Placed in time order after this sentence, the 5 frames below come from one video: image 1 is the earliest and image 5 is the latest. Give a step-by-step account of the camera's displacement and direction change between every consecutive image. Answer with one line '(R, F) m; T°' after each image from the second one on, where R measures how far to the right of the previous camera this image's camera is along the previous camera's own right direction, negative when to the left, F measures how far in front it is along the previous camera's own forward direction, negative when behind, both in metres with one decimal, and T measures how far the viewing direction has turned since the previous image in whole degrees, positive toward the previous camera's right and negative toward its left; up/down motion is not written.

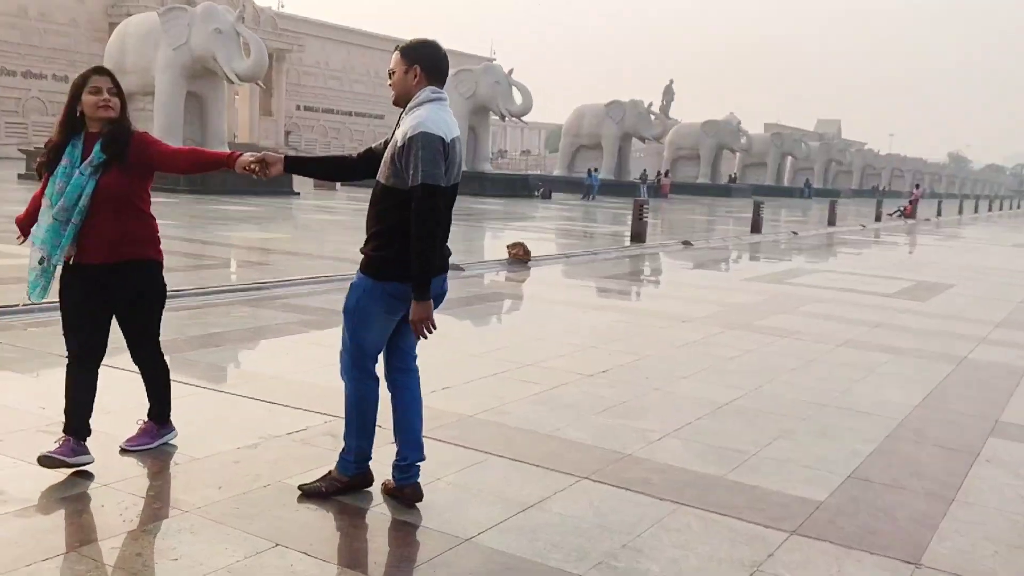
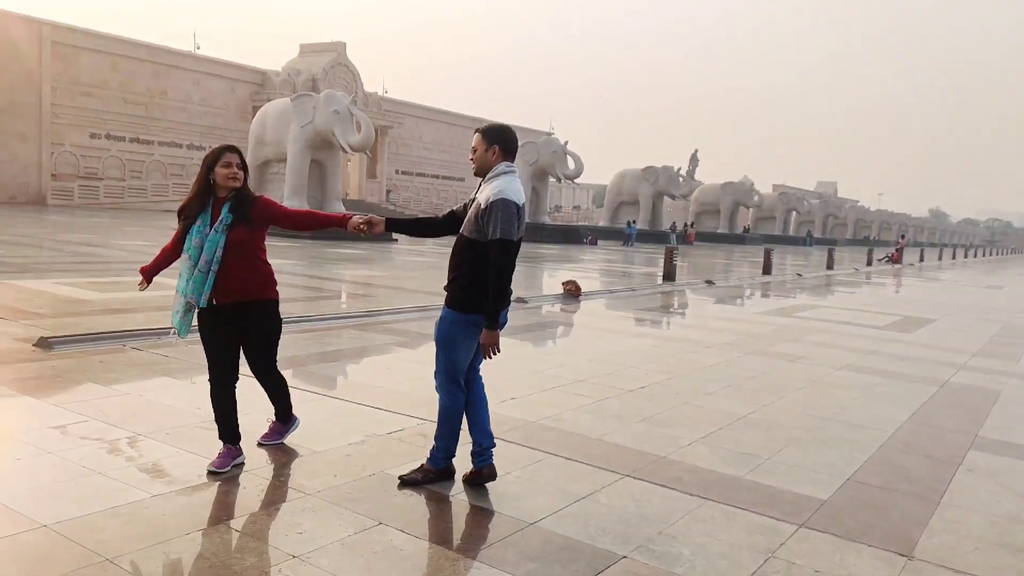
(-0.6, -0.8) m; -1°
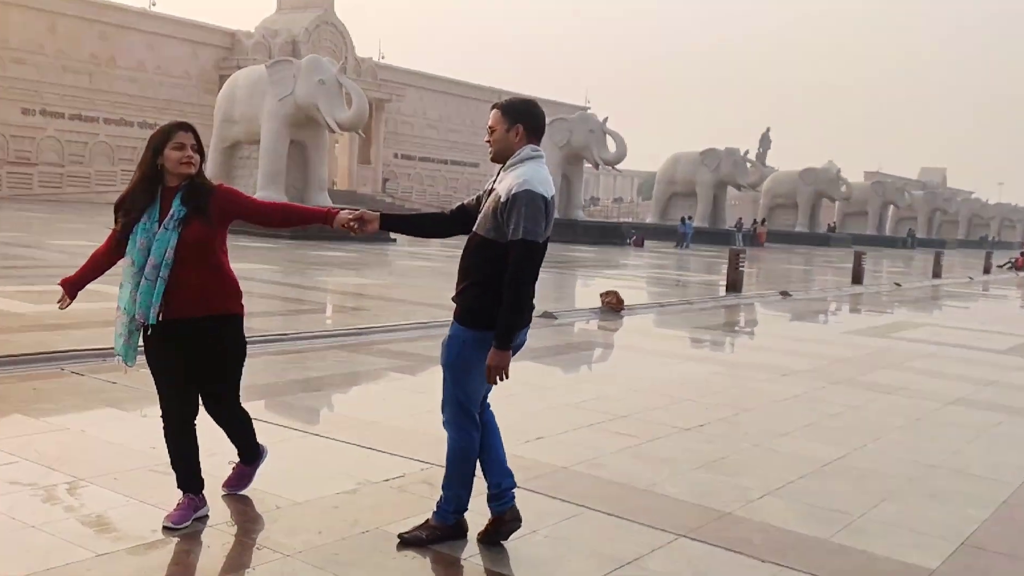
(-0.2, +0.8) m; -1°
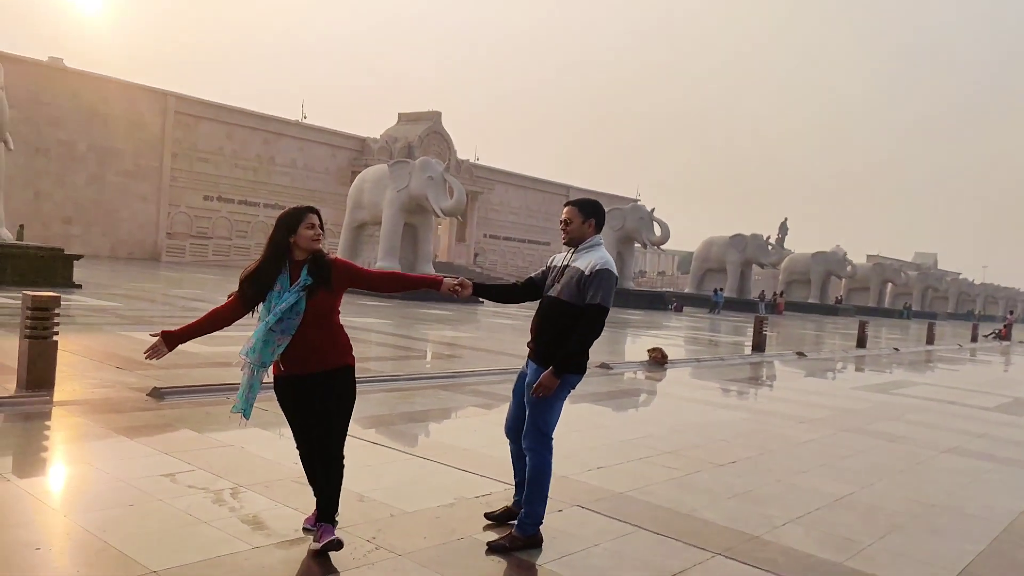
(-0.7, -0.9) m; -2°
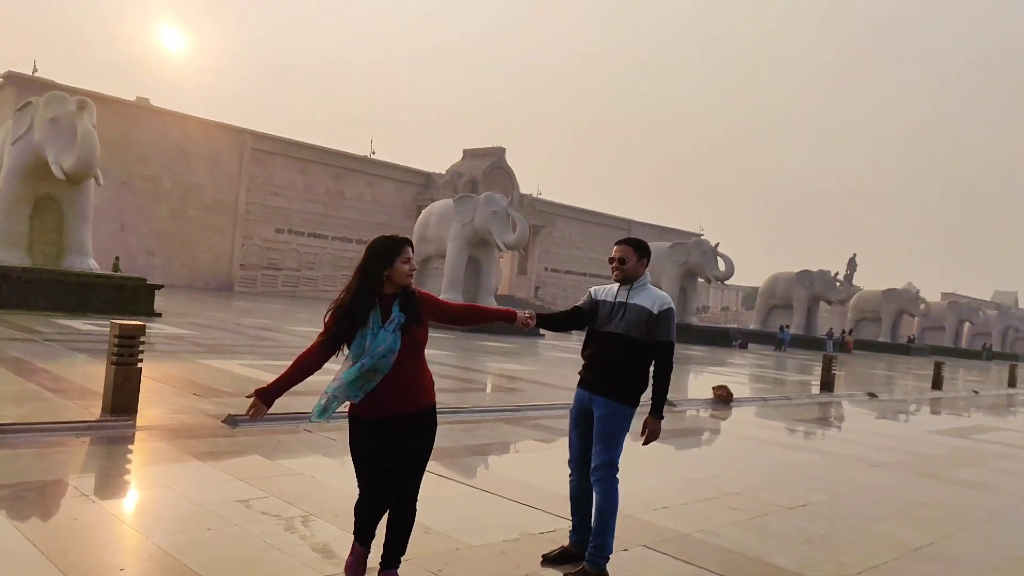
(-0.7, -0.1) m; -2°
